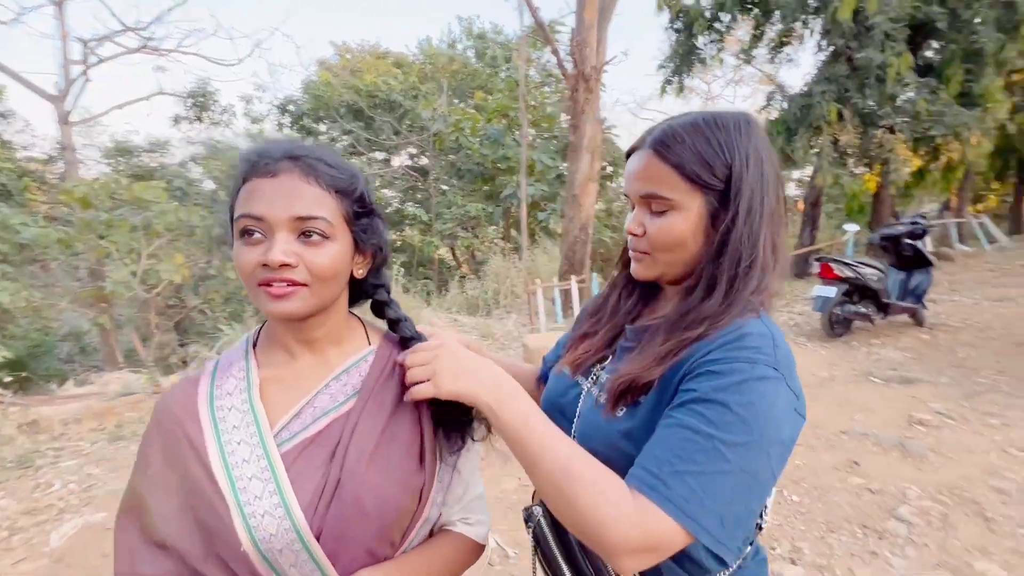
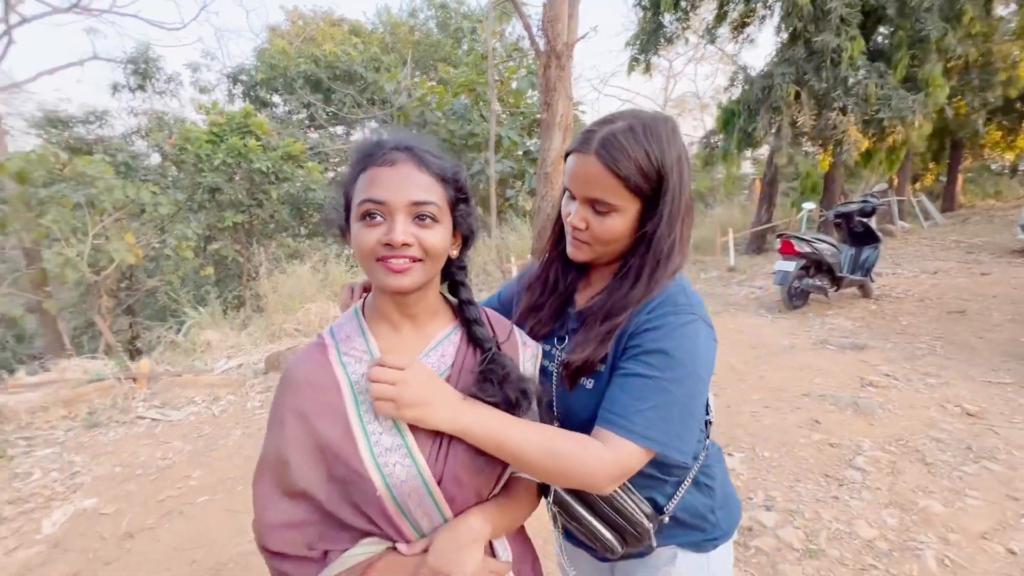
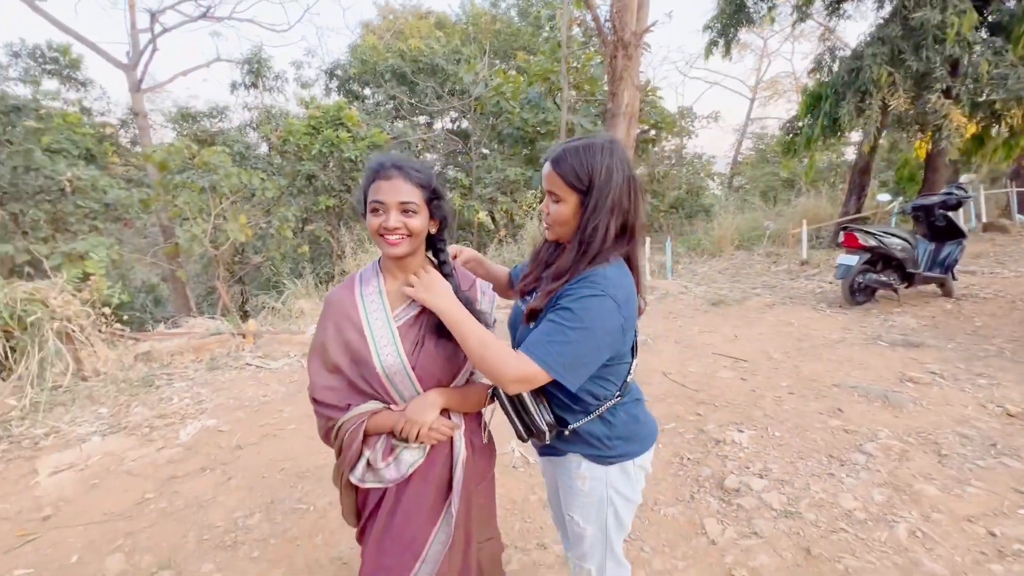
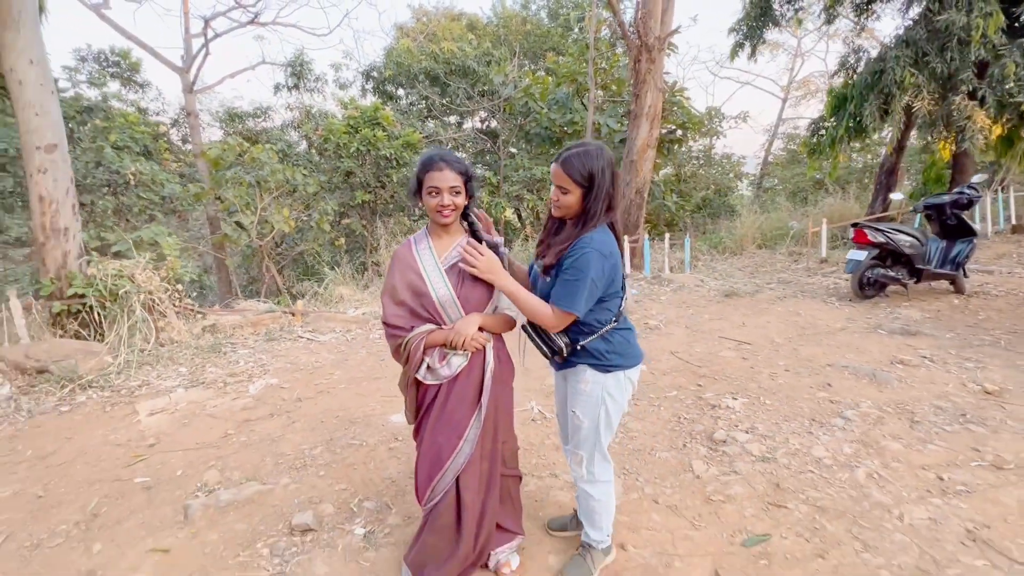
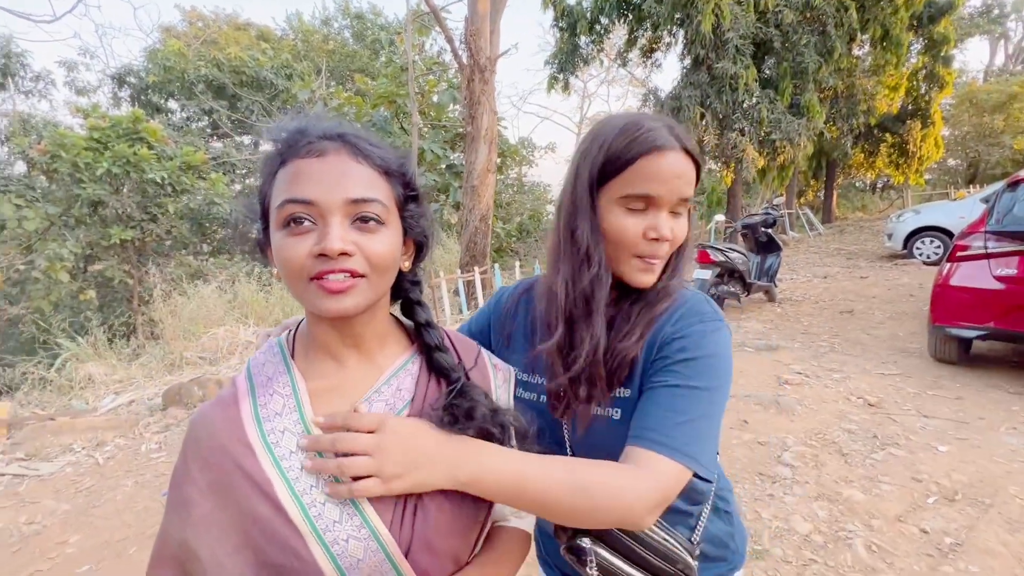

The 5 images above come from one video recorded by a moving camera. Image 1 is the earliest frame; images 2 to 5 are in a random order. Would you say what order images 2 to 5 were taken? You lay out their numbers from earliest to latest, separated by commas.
5, 2, 3, 4
